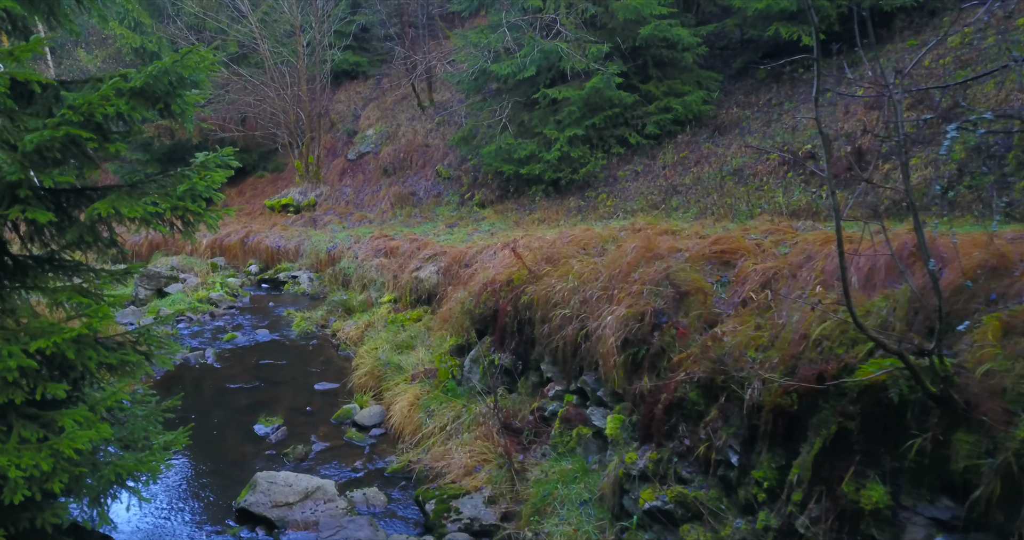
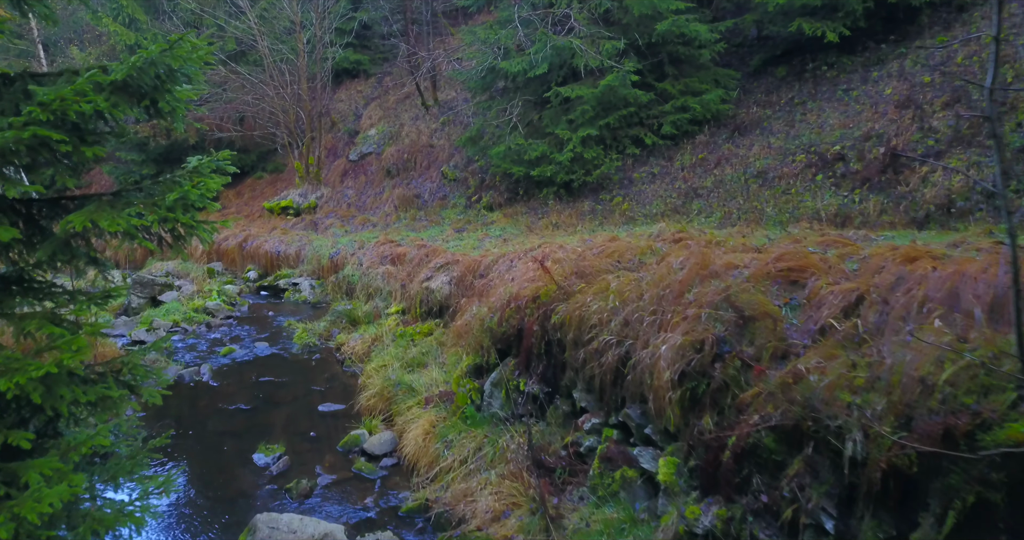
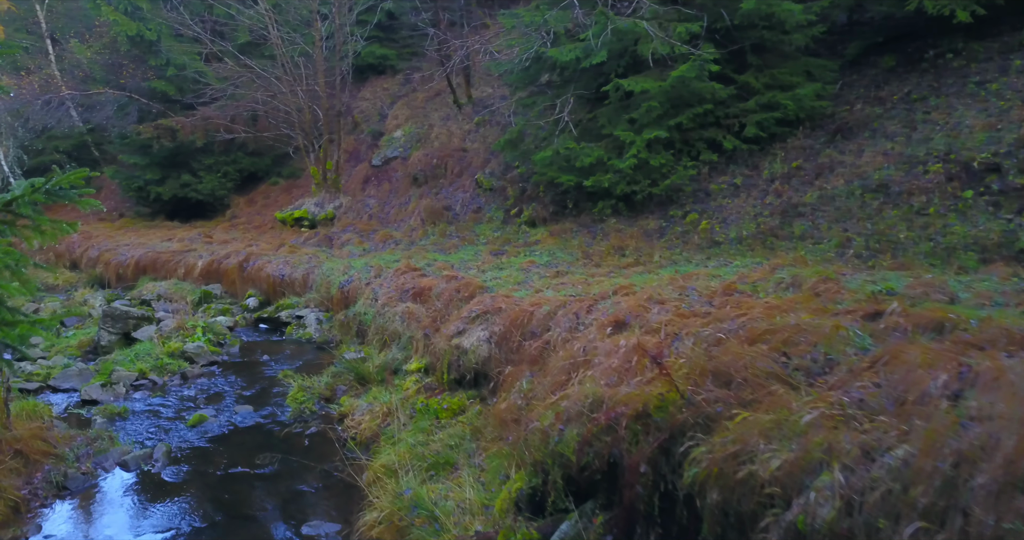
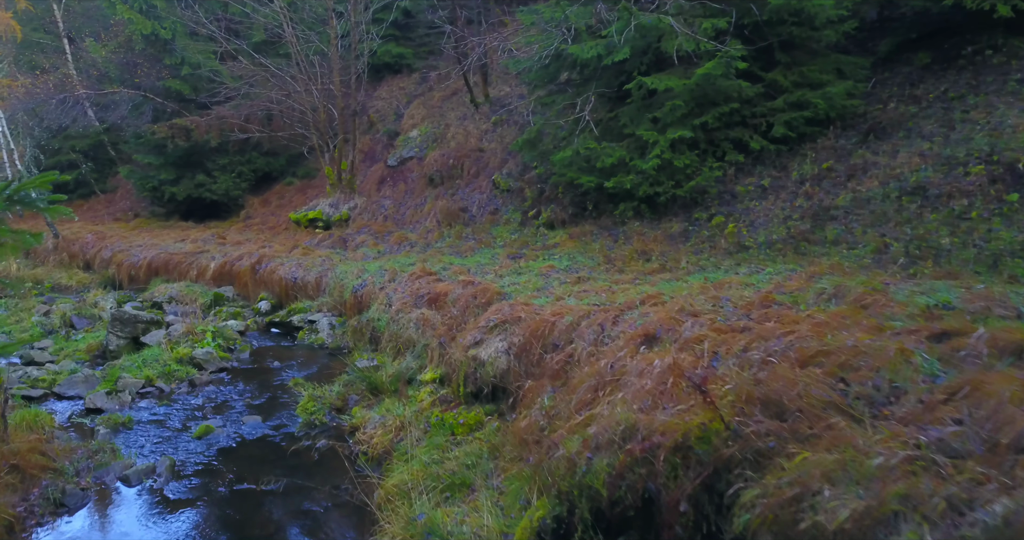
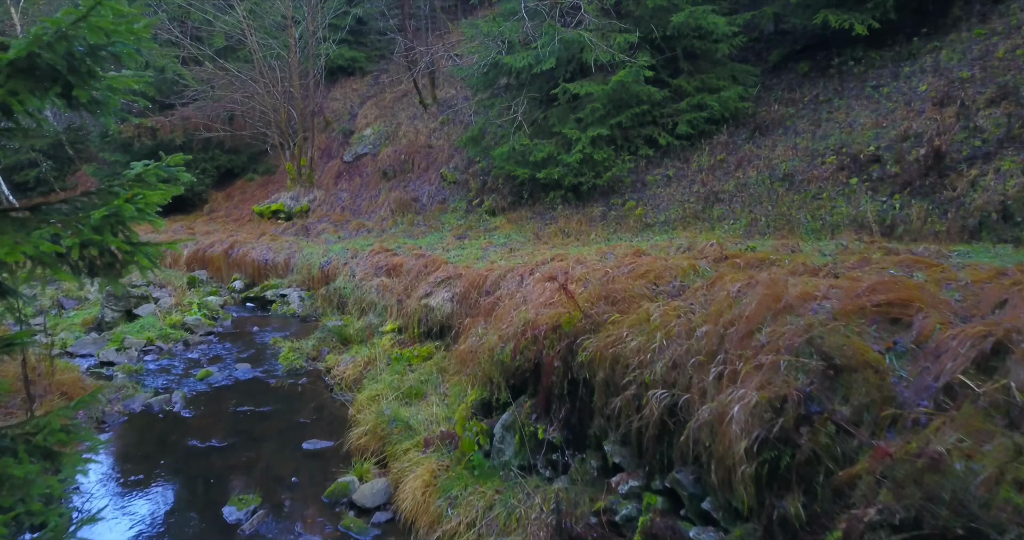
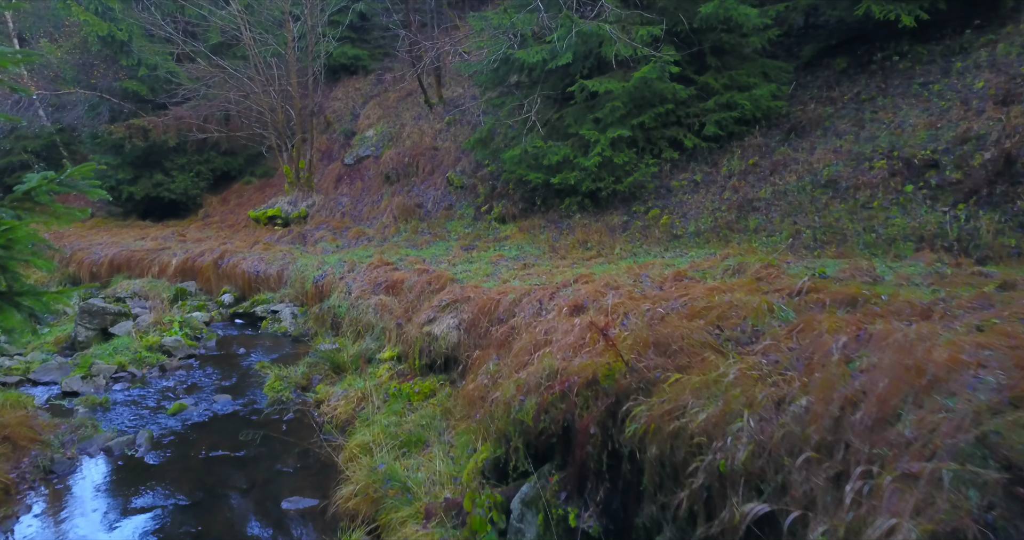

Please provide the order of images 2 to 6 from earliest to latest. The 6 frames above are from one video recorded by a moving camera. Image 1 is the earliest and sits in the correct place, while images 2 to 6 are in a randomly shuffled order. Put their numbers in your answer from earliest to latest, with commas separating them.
2, 5, 6, 3, 4
